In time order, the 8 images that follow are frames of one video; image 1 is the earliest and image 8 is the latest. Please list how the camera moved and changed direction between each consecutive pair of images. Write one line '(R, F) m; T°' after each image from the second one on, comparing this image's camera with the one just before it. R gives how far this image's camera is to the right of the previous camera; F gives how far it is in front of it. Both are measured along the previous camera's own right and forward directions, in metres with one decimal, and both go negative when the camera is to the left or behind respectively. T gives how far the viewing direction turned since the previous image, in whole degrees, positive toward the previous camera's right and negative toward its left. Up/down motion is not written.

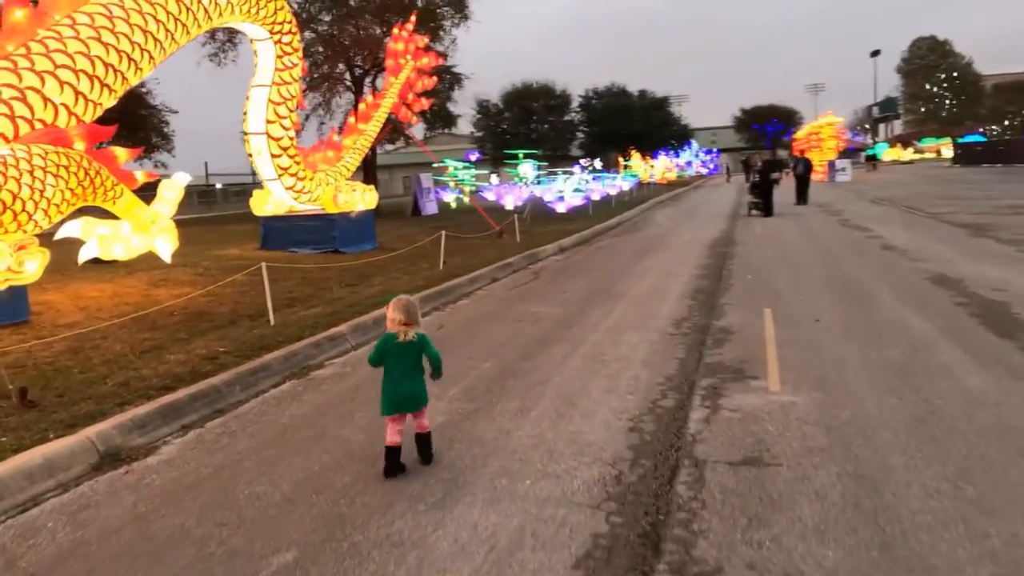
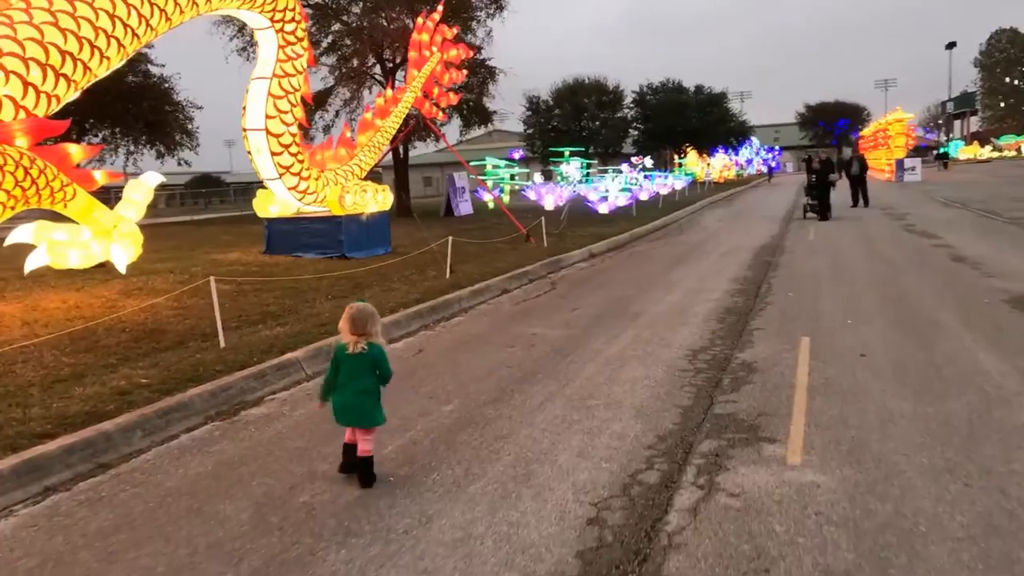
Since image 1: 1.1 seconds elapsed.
(+0.7, +1.3) m; -4°
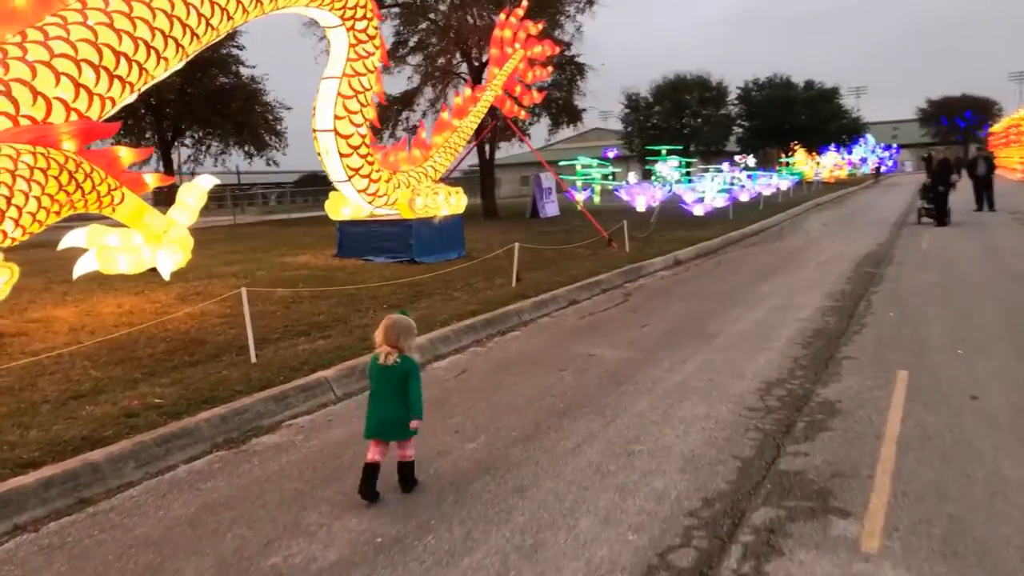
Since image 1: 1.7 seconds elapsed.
(+0.4, +0.8) m; -7°
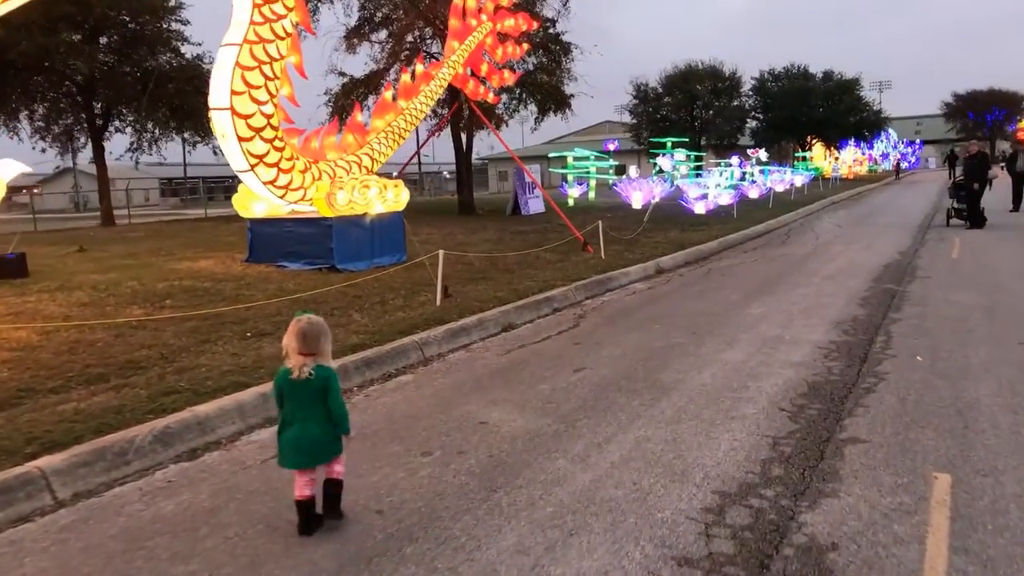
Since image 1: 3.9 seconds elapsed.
(+1.1, +2.5) m; -1°
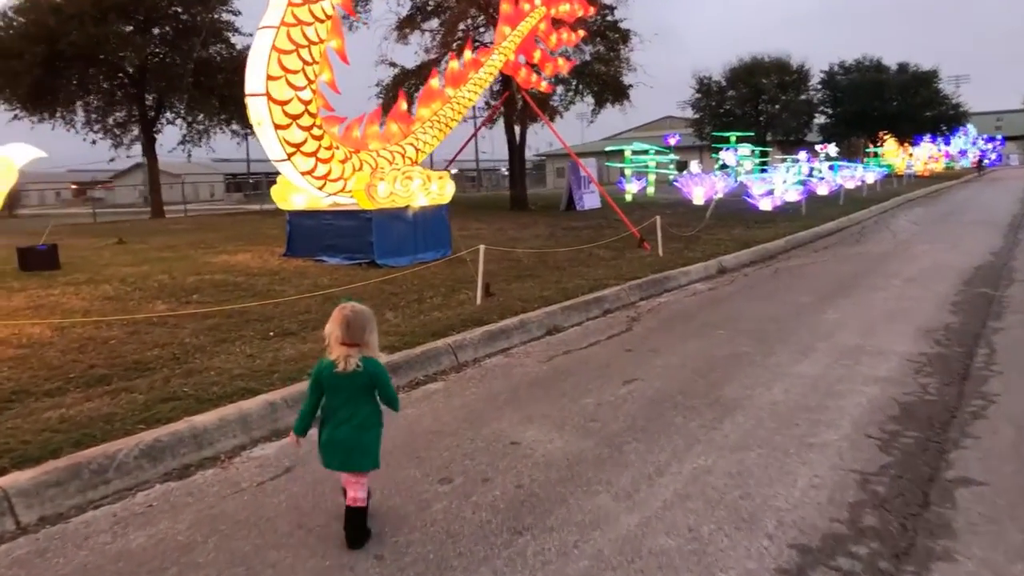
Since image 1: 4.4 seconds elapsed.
(+0.1, +0.8) m; -4°
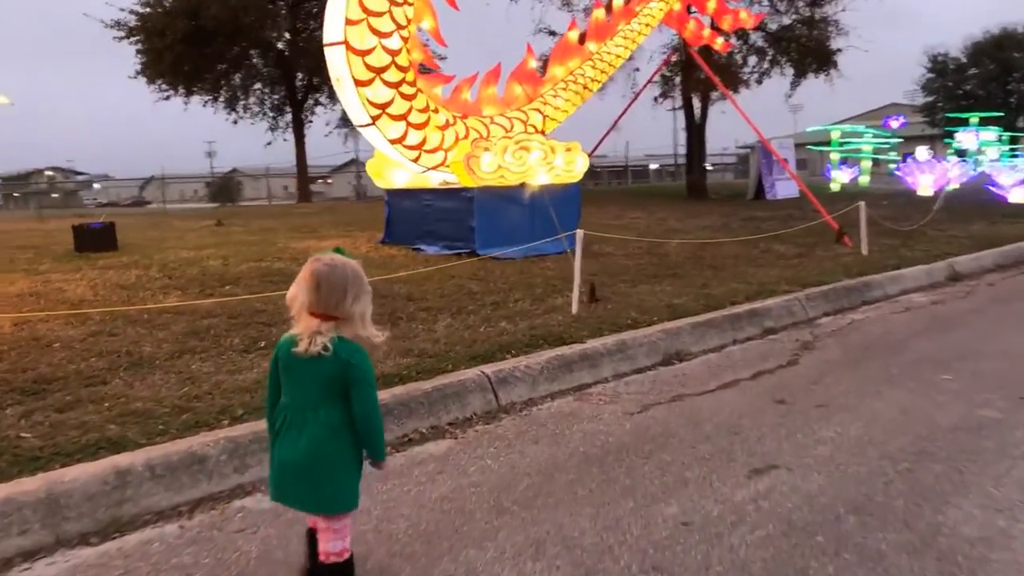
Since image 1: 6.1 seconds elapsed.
(+0.7, +2.6) m; -14°
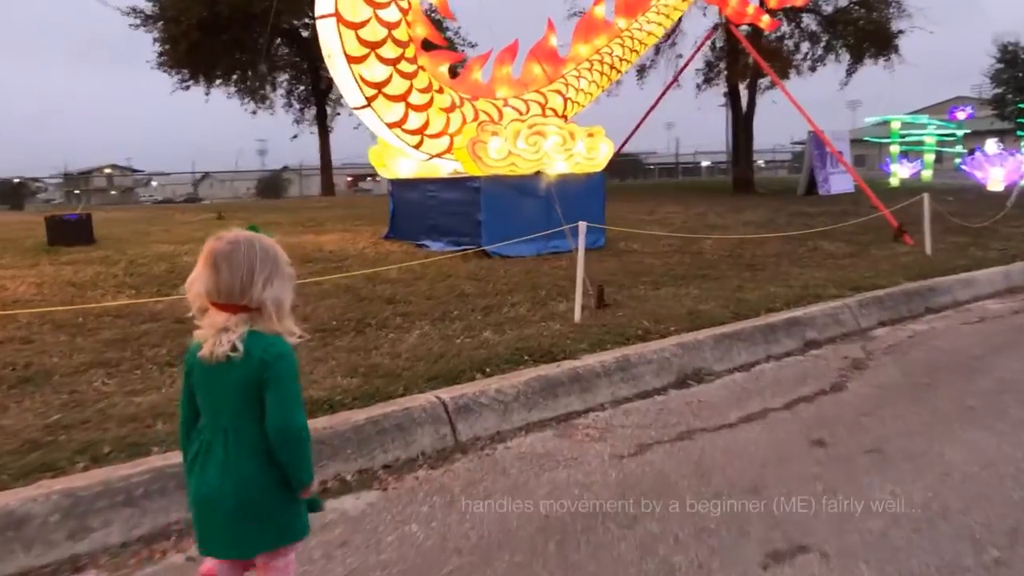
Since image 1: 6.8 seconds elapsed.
(+0.4, +1.0) m; -3°
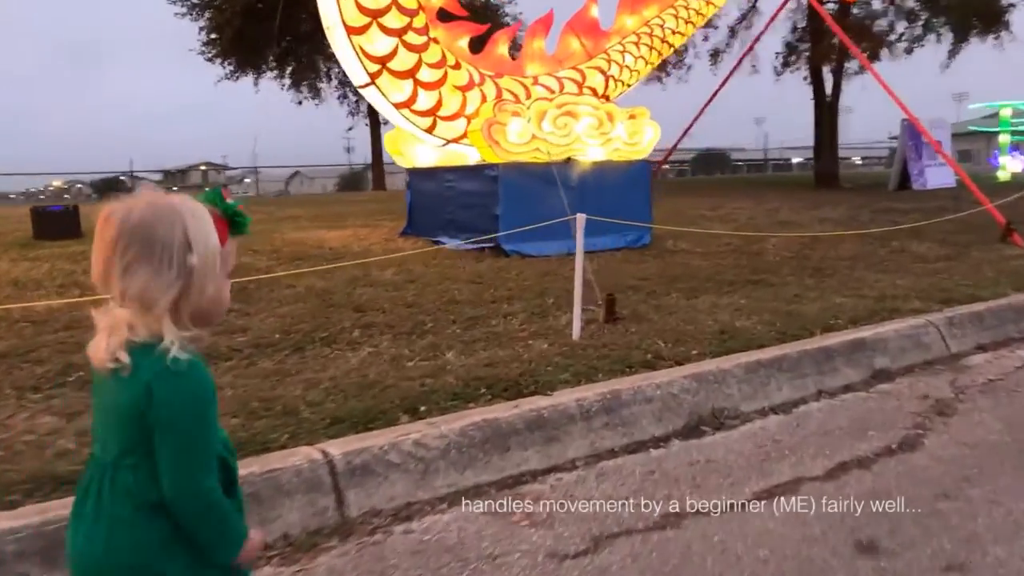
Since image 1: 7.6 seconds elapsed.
(+0.5, +1.1) m; -6°
